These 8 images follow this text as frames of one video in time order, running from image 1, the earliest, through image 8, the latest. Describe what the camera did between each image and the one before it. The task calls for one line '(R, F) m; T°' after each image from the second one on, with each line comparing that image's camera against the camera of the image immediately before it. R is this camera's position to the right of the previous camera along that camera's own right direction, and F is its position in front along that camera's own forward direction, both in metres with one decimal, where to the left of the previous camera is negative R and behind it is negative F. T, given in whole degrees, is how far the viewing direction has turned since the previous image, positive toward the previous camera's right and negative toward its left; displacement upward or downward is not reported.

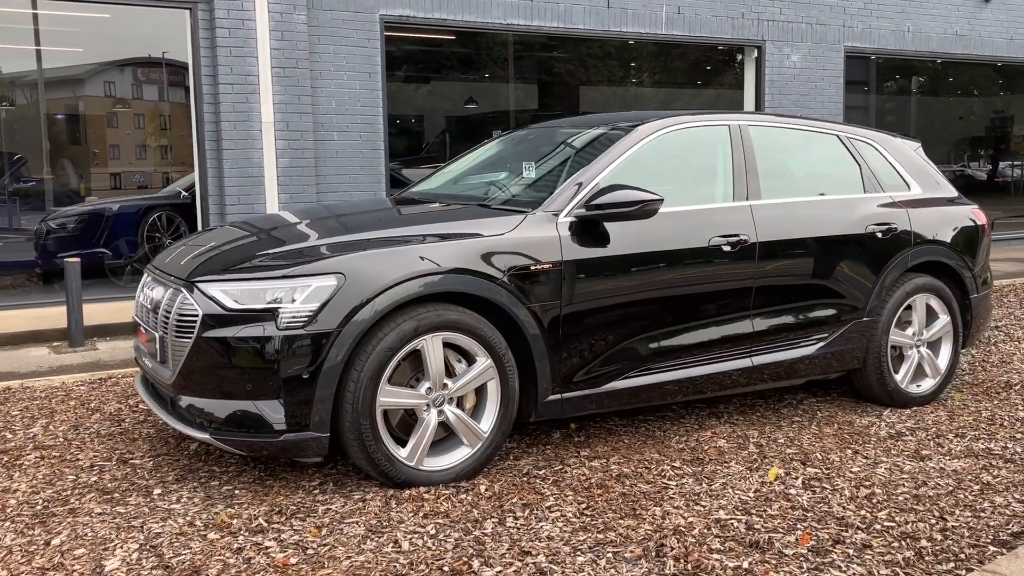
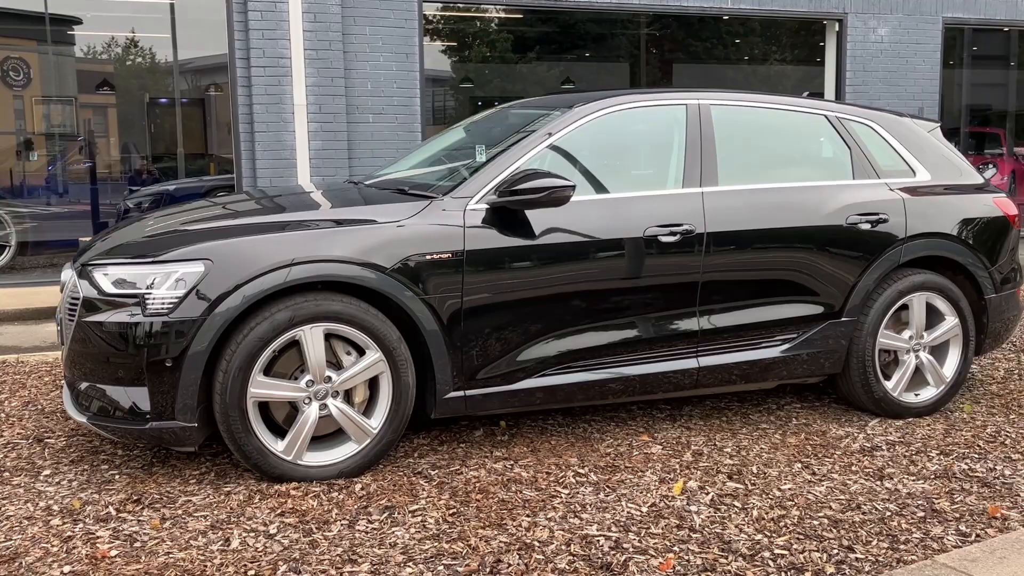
(+0.9, +0.3) m; -9°
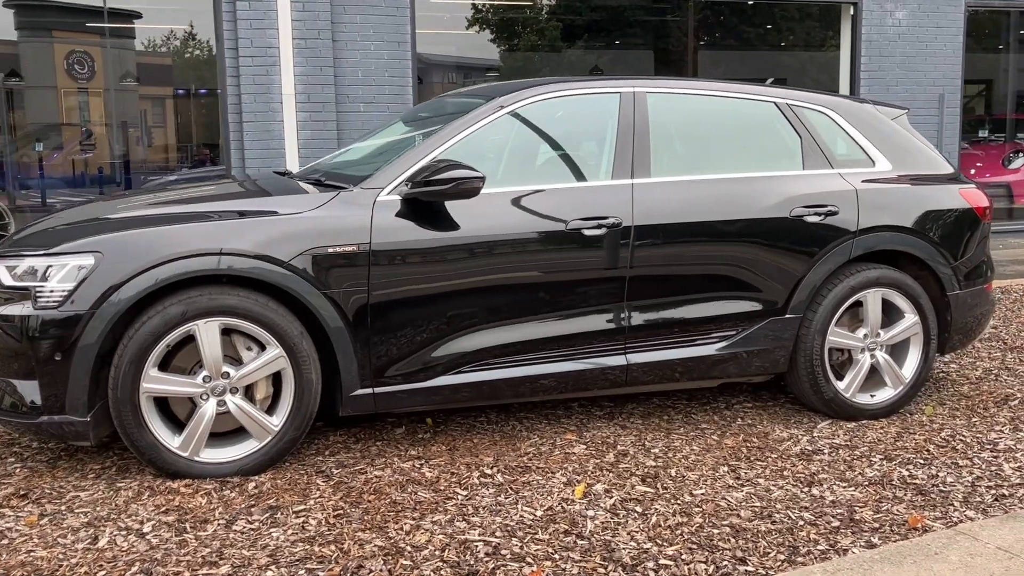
(+0.5, +0.1) m; -3°
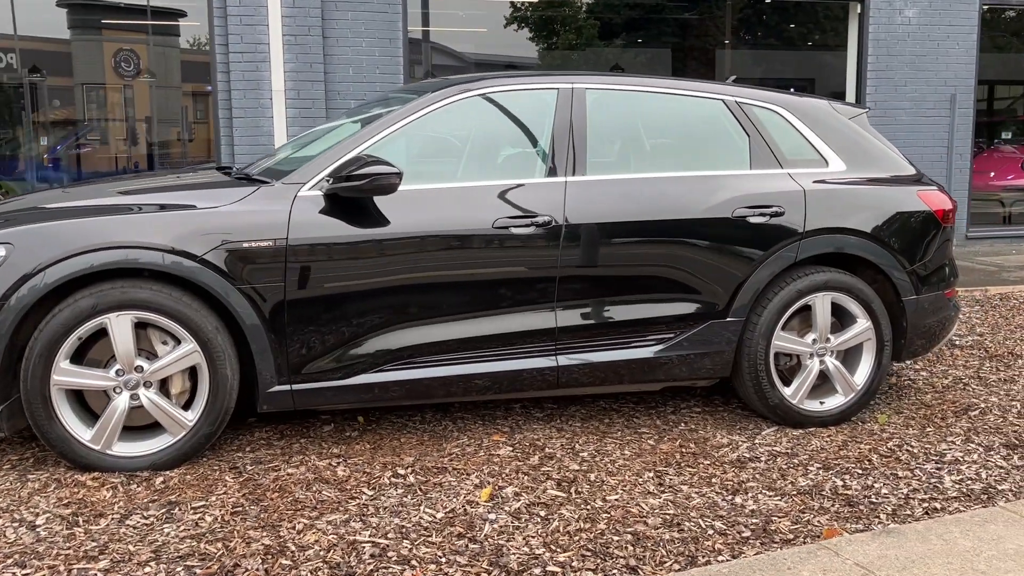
(+0.4, +0.1) m; -3°
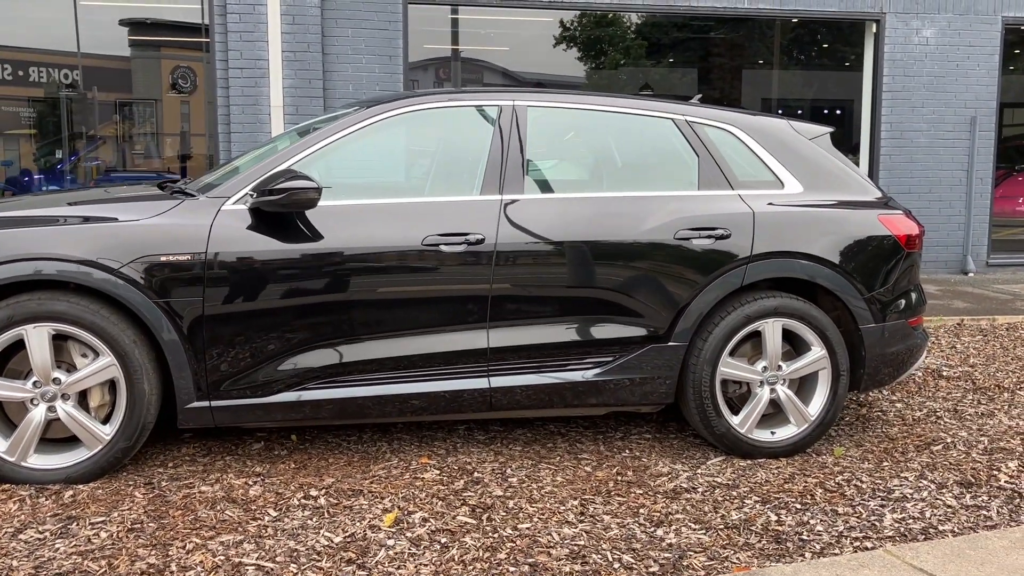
(+0.4, +0.1) m; -3°
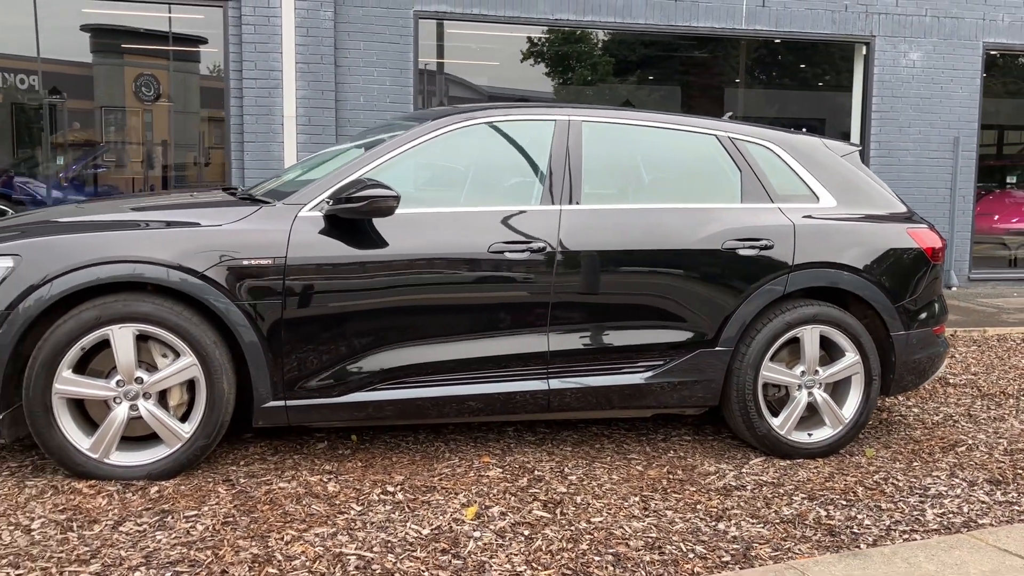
(-0.4, -0.2) m; +2°
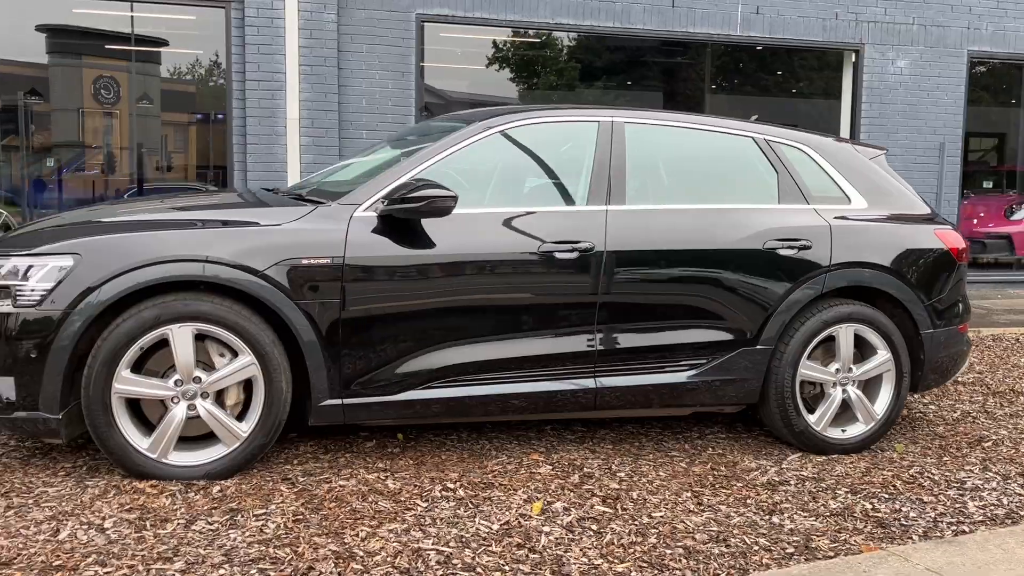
(-0.4, 0.0) m; +2°
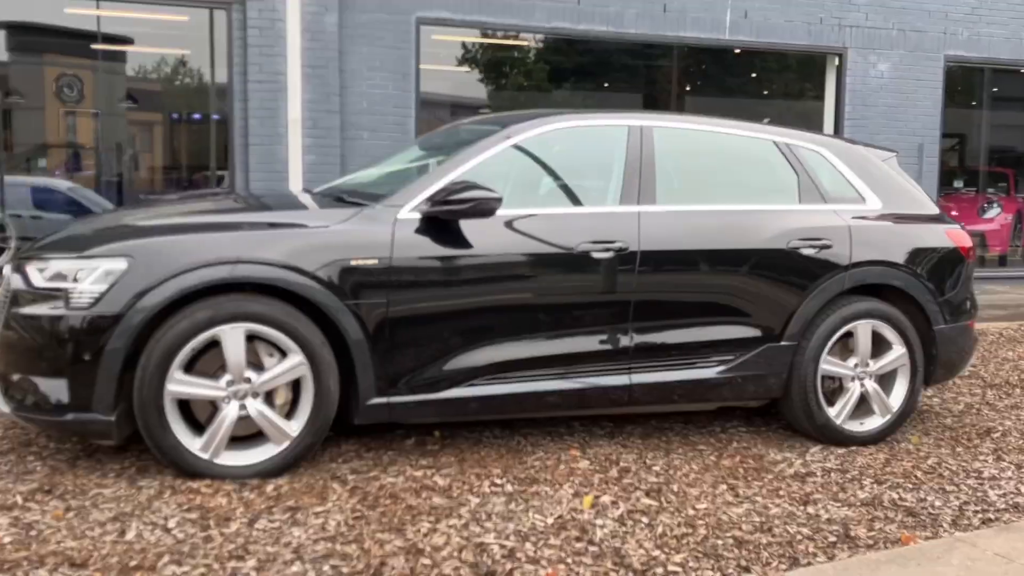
(-0.3, -0.1) m; +2°
